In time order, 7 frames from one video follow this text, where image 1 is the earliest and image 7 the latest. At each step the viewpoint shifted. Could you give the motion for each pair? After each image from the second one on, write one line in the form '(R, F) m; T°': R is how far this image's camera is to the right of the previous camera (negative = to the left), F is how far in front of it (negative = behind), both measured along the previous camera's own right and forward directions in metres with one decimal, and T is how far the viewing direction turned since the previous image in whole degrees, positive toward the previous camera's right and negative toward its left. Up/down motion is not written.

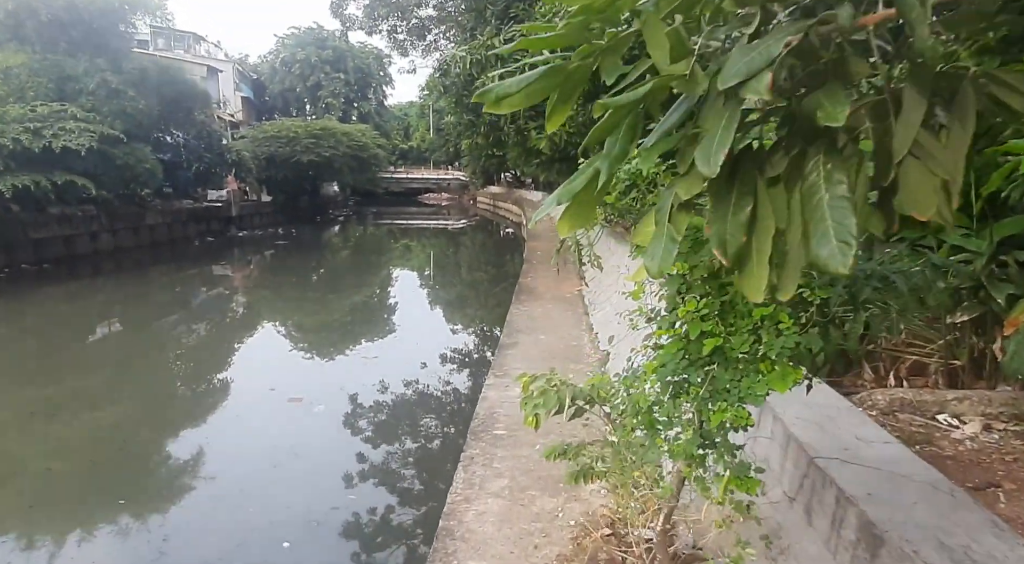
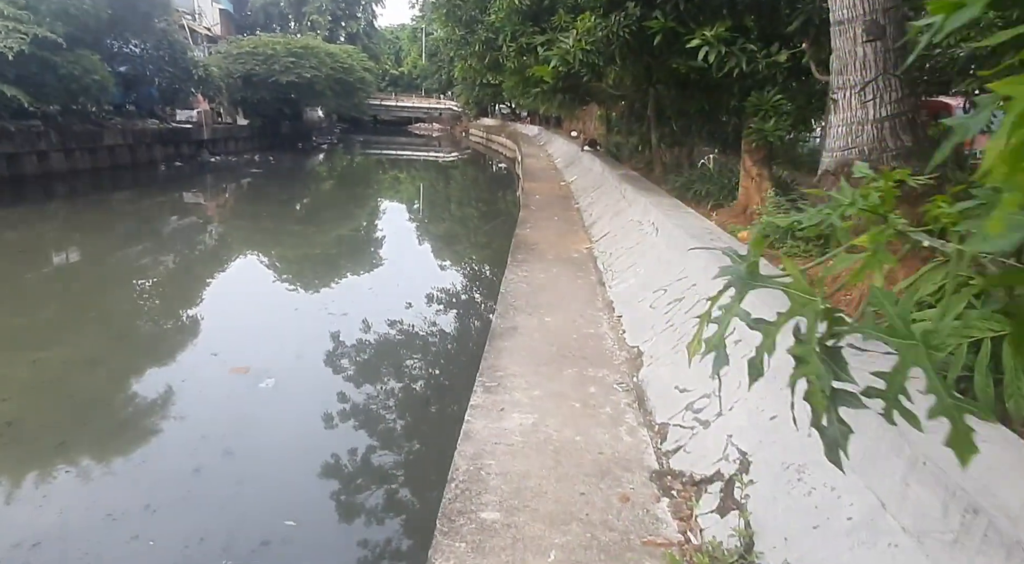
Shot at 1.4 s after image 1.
(0.0, +0.9) m; +1°
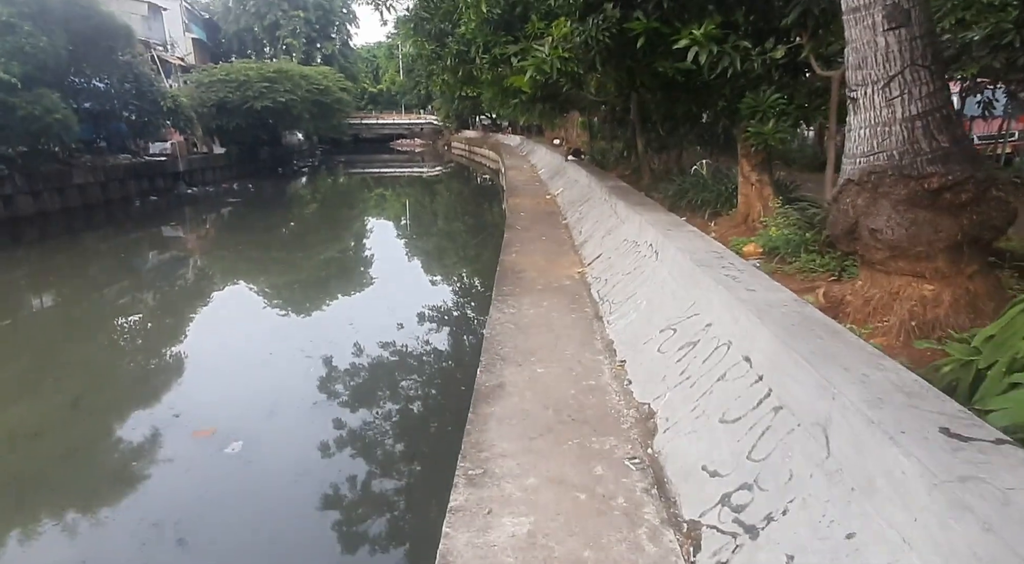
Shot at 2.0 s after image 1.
(0.0, +0.4) m; +1°
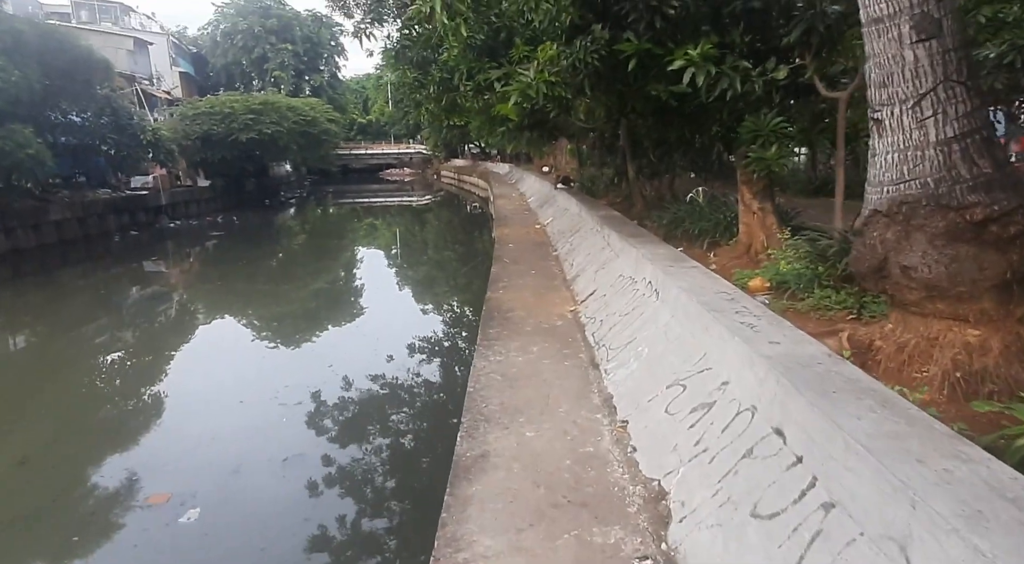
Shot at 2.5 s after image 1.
(0.0, +0.3) m; +1°
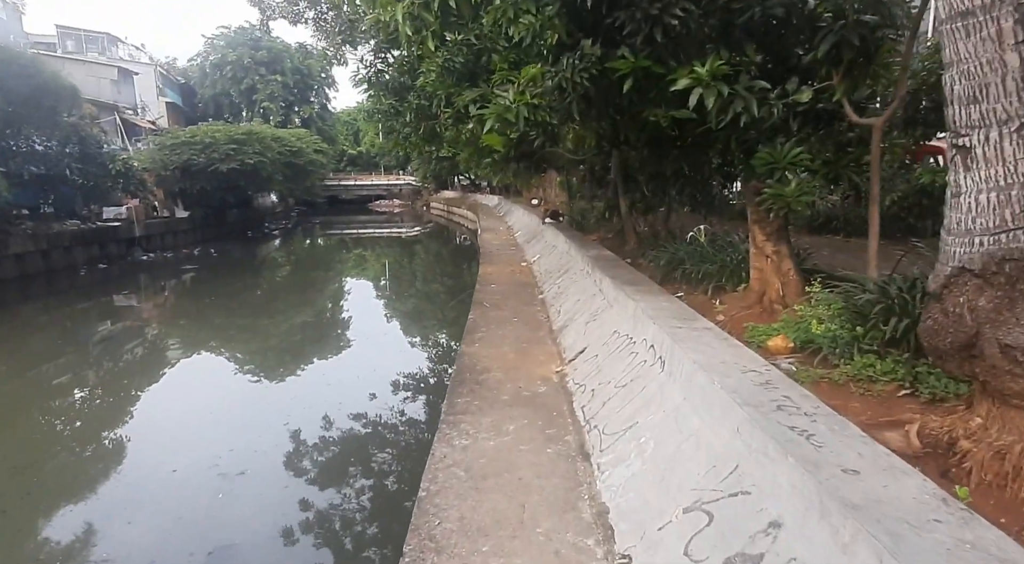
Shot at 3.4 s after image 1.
(+0.1, +0.6) m; +1°
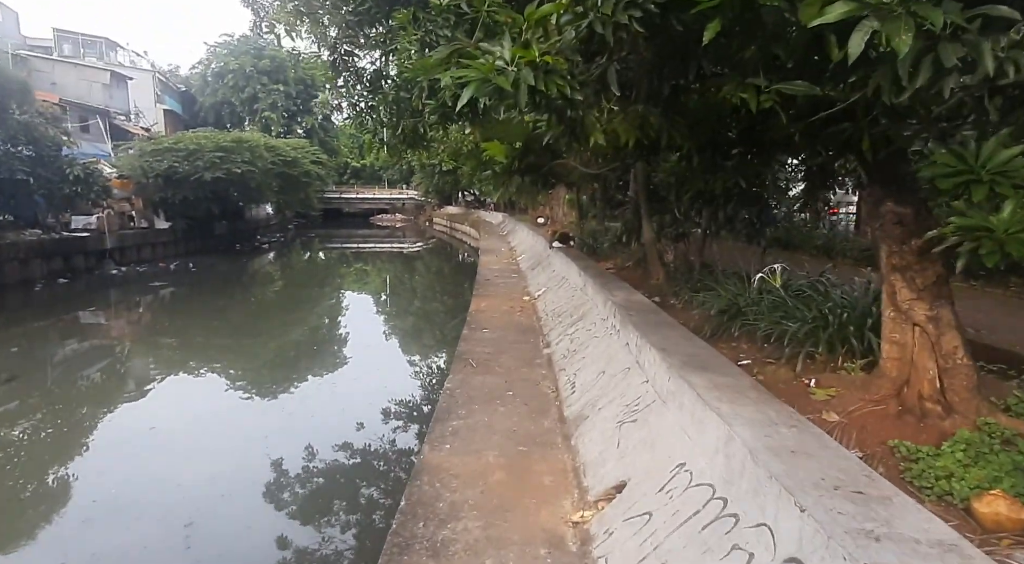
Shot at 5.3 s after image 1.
(0.0, +1.3) m; 0°
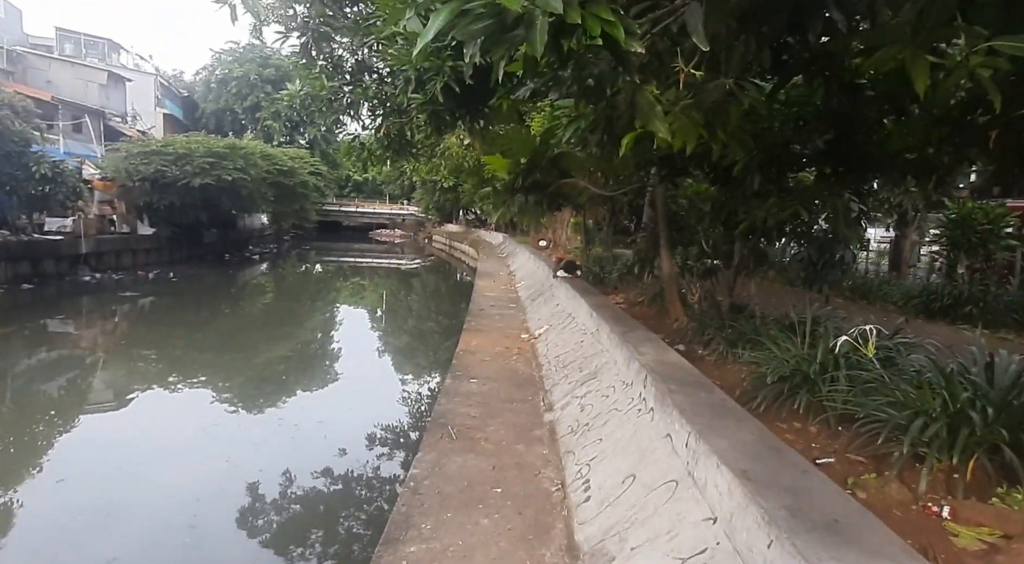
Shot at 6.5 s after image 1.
(0.0, +0.9) m; 0°
